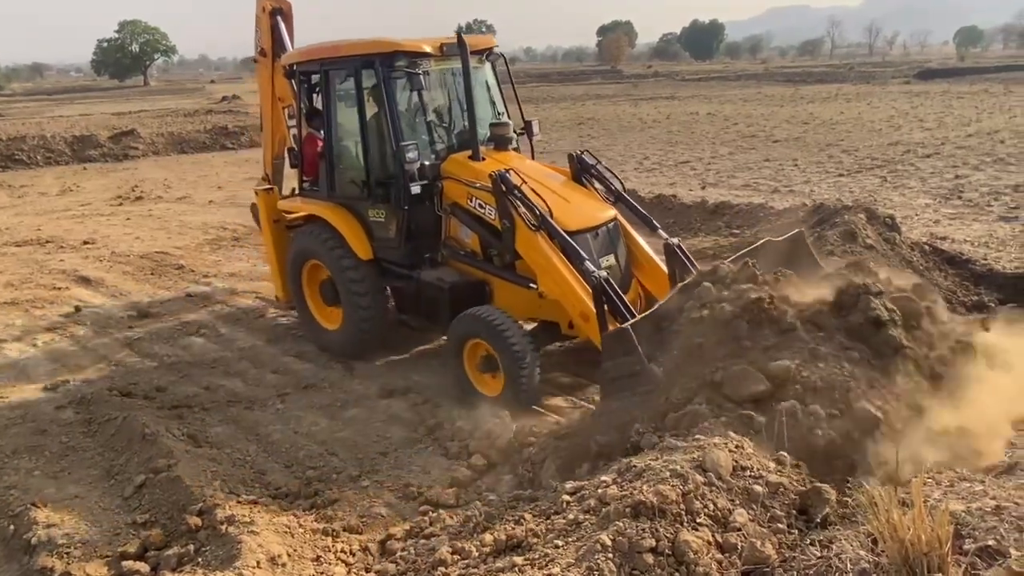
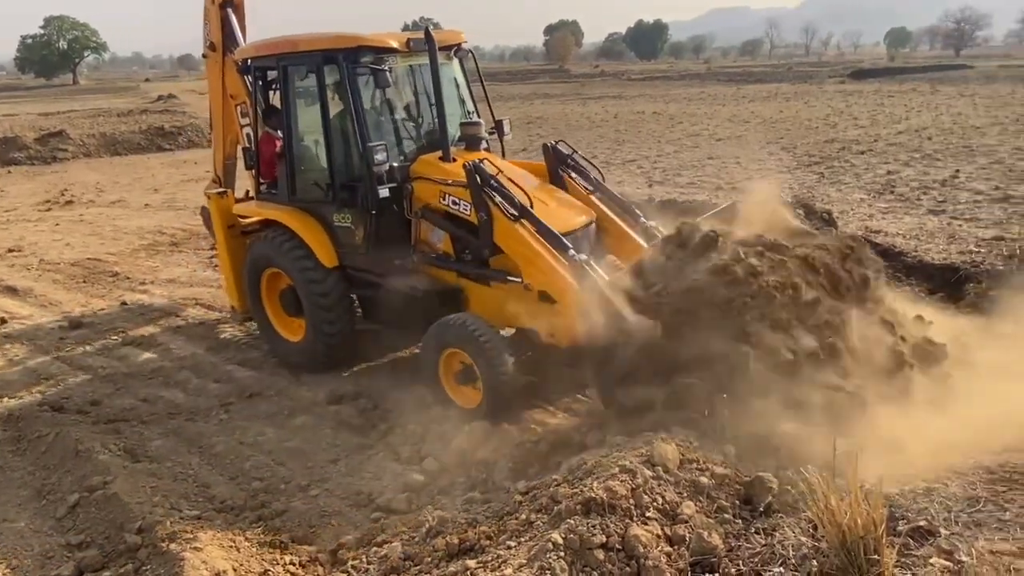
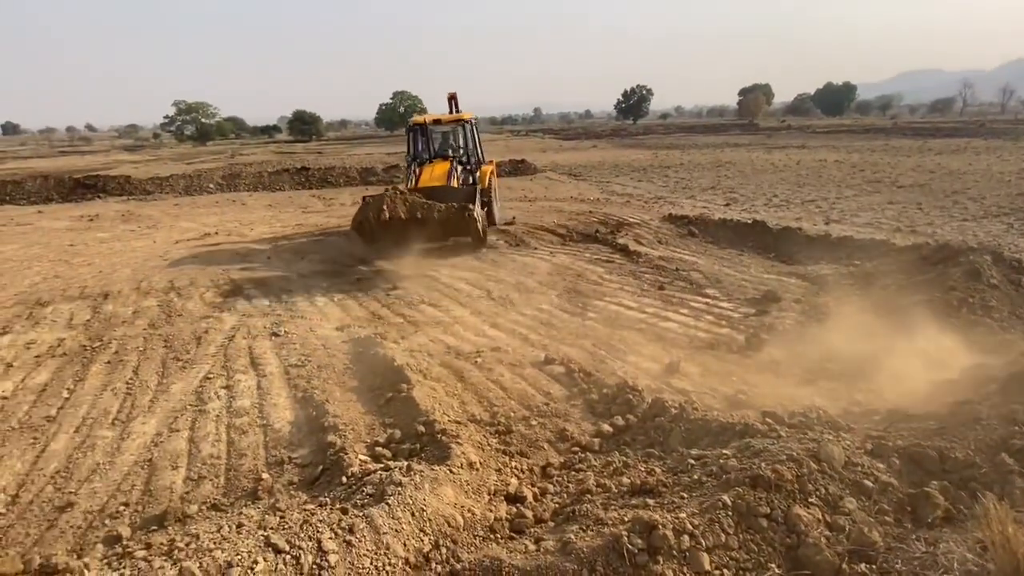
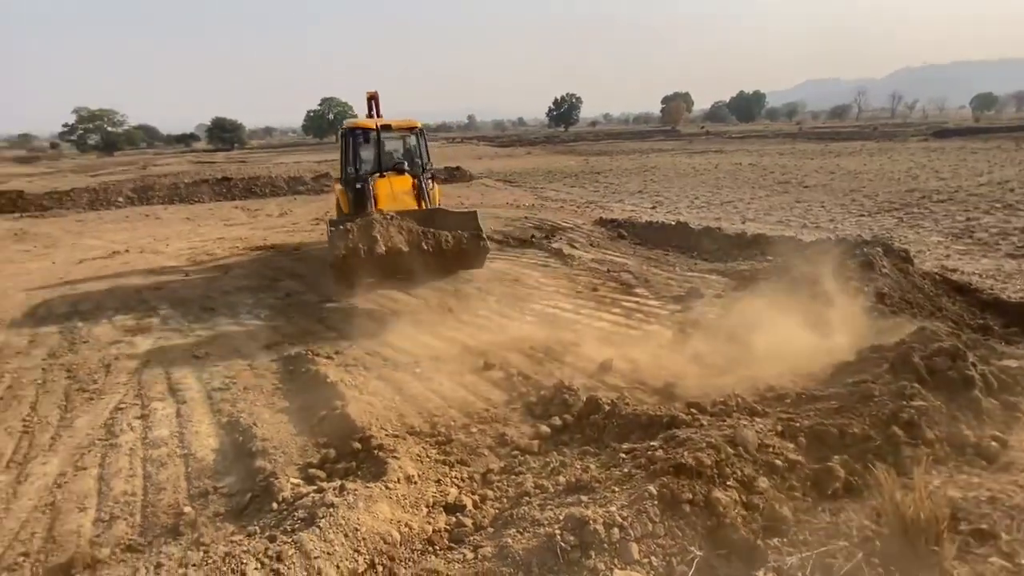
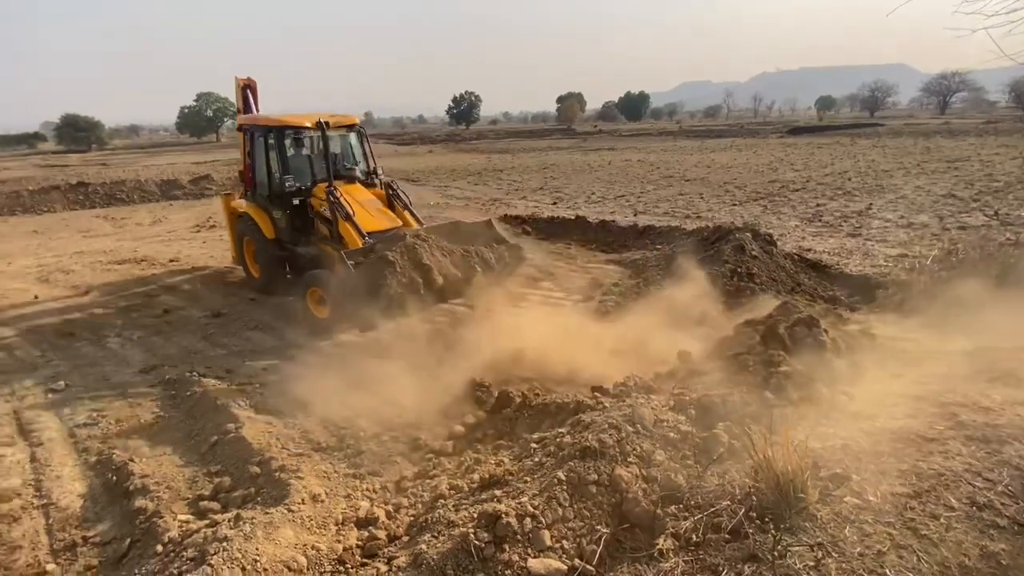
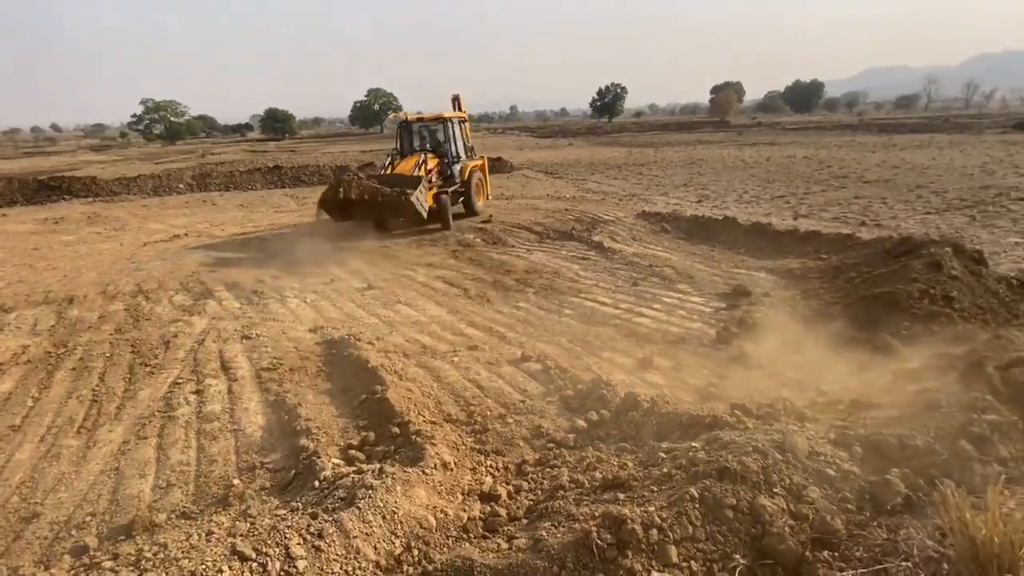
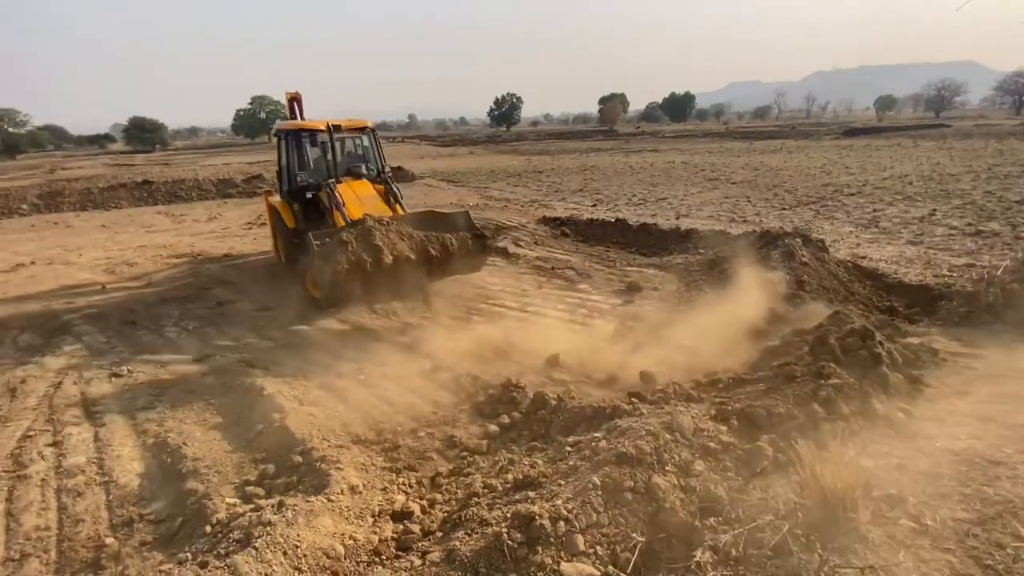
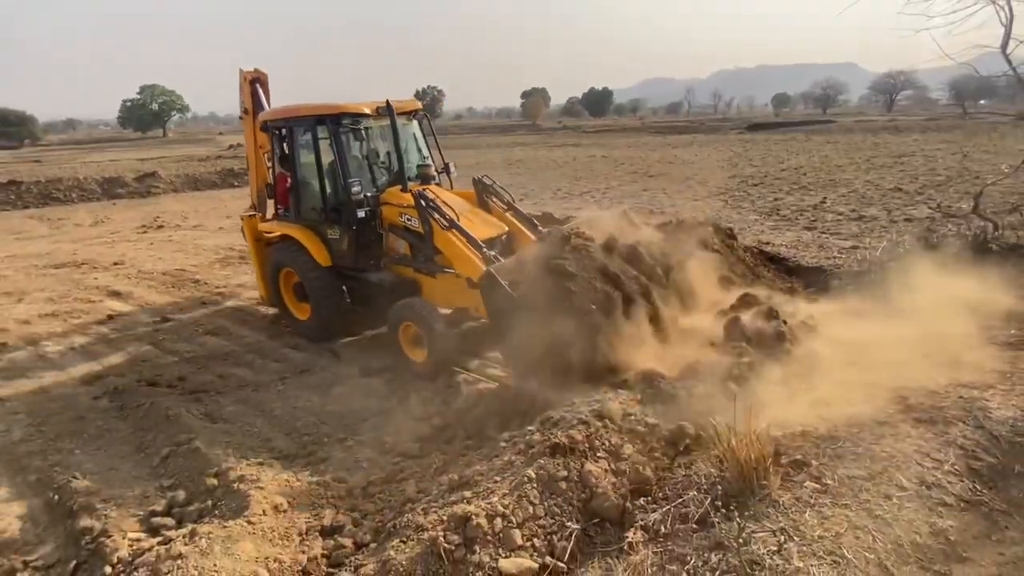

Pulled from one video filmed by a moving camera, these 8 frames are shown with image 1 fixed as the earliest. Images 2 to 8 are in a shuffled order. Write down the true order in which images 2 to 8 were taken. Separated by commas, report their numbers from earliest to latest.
2, 8, 5, 7, 4, 3, 6
